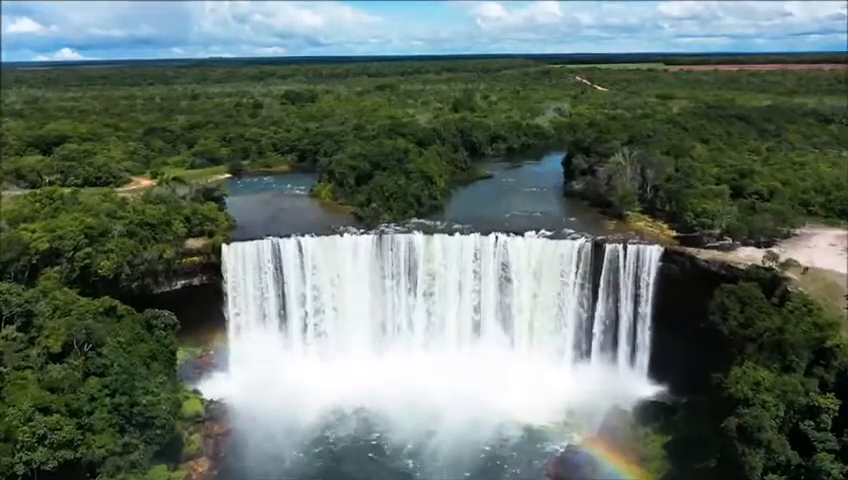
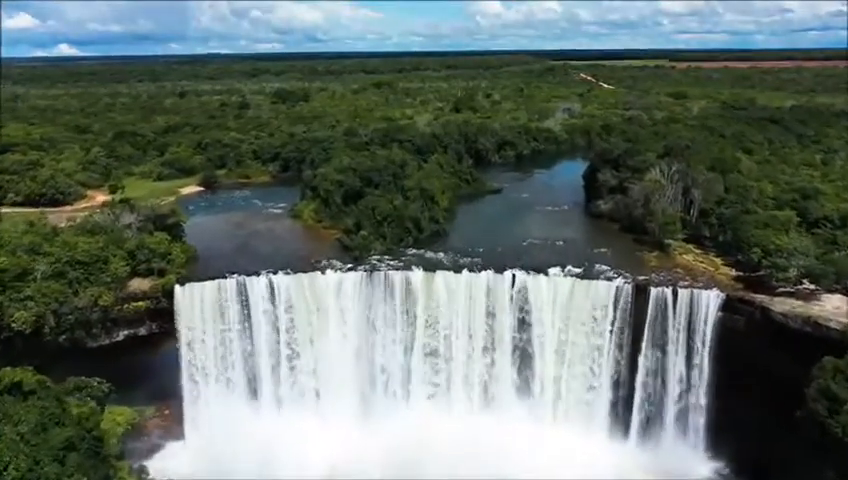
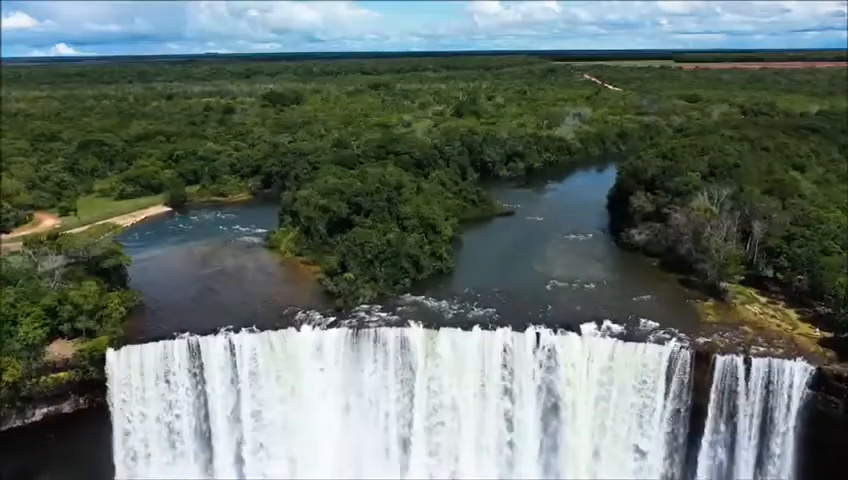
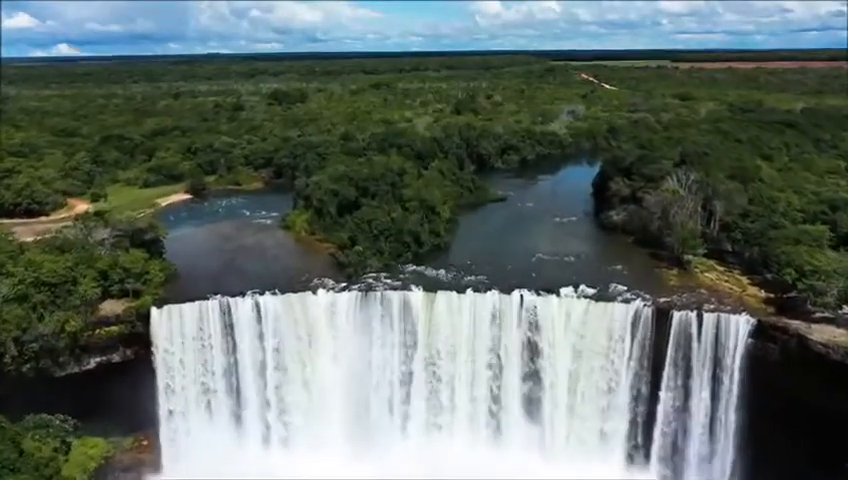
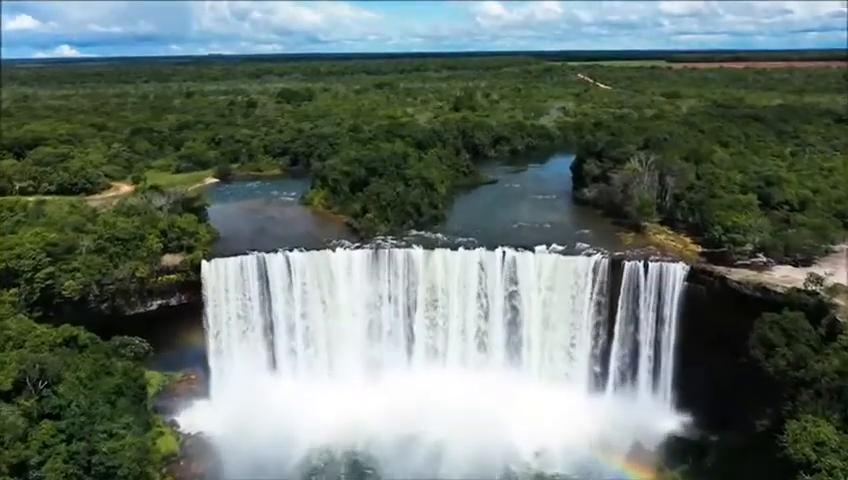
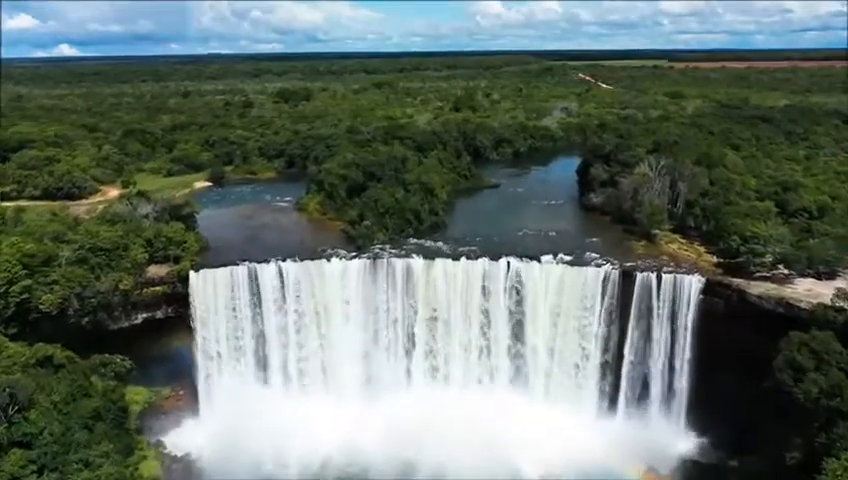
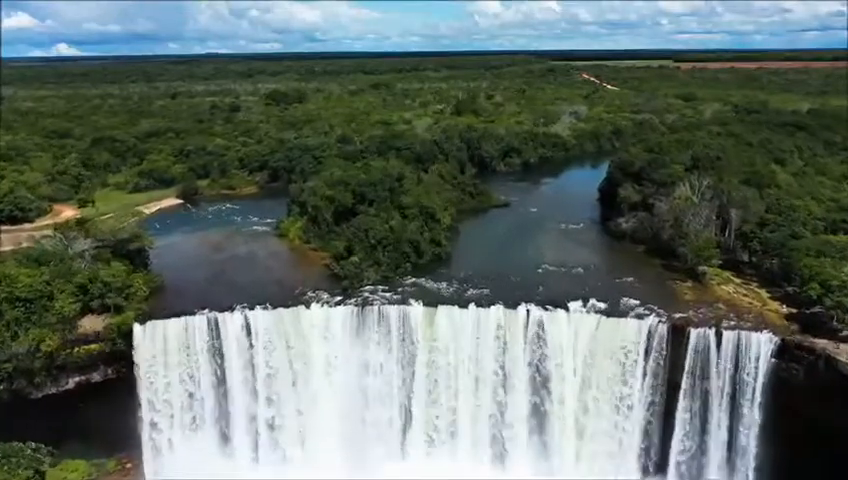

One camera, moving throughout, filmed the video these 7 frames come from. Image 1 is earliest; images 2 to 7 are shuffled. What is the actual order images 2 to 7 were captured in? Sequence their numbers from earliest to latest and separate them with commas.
5, 6, 2, 4, 7, 3
